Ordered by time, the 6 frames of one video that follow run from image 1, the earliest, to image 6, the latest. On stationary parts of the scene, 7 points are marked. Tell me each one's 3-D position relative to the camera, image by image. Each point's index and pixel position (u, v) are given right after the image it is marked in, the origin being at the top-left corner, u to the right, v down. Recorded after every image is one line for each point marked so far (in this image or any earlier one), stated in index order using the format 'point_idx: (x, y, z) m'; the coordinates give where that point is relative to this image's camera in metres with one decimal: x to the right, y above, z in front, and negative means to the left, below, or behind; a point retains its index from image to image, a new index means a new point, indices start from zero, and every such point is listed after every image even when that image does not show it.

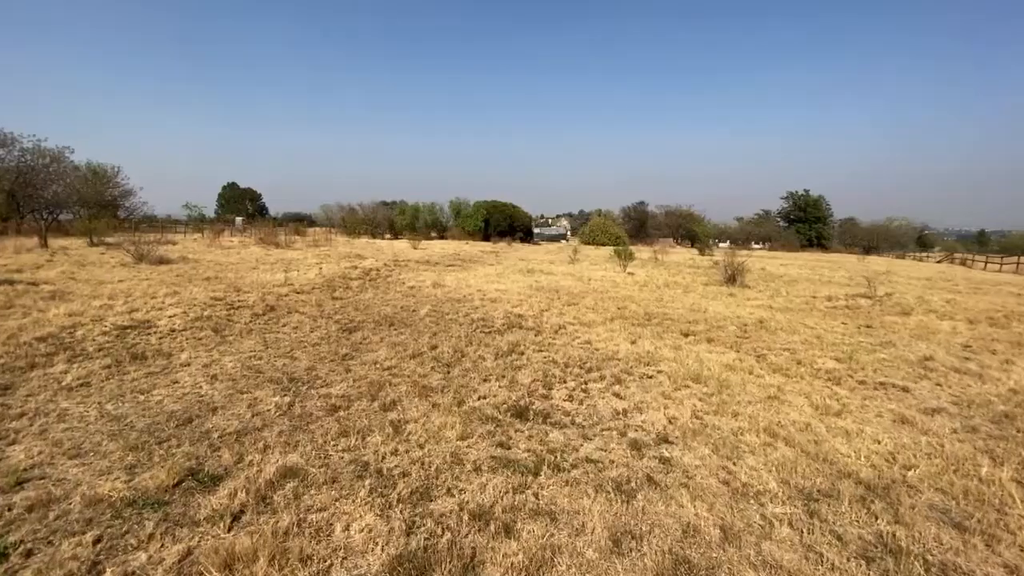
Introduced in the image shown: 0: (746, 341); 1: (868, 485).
0: (+4.5, -1.0, +8.5) m
1: (+3.1, -1.7, +3.9) m
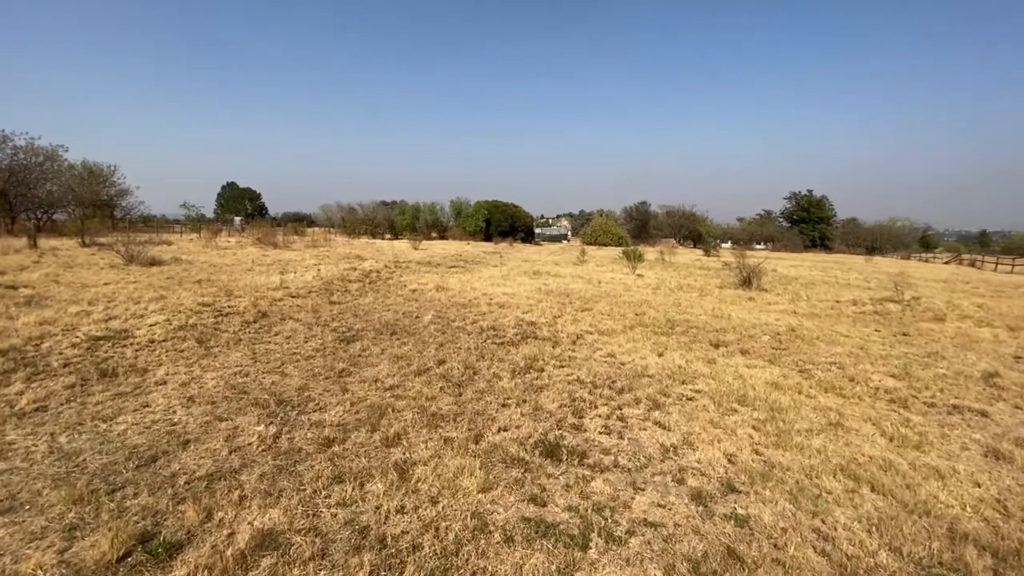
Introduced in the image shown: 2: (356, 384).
0: (+4.8, -1.1, +7.7) m
1: (+3.4, -1.8, +3.1) m
2: (-2.1, -1.3, +5.8) m
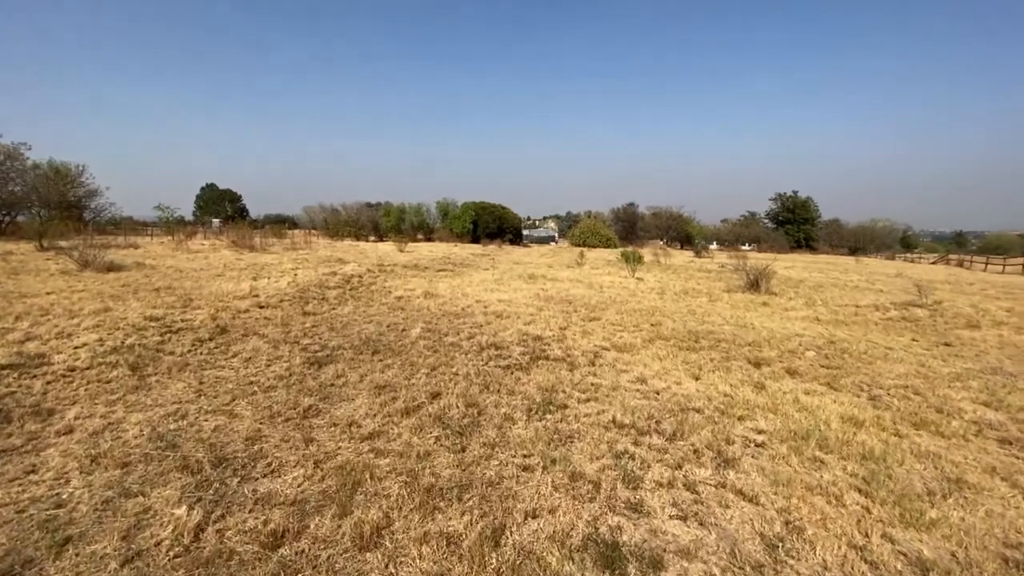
0: (+4.9, -1.3, +6.5) m
1: (+3.6, -2.0, +1.9) m
2: (-1.9, -1.4, +4.5) m
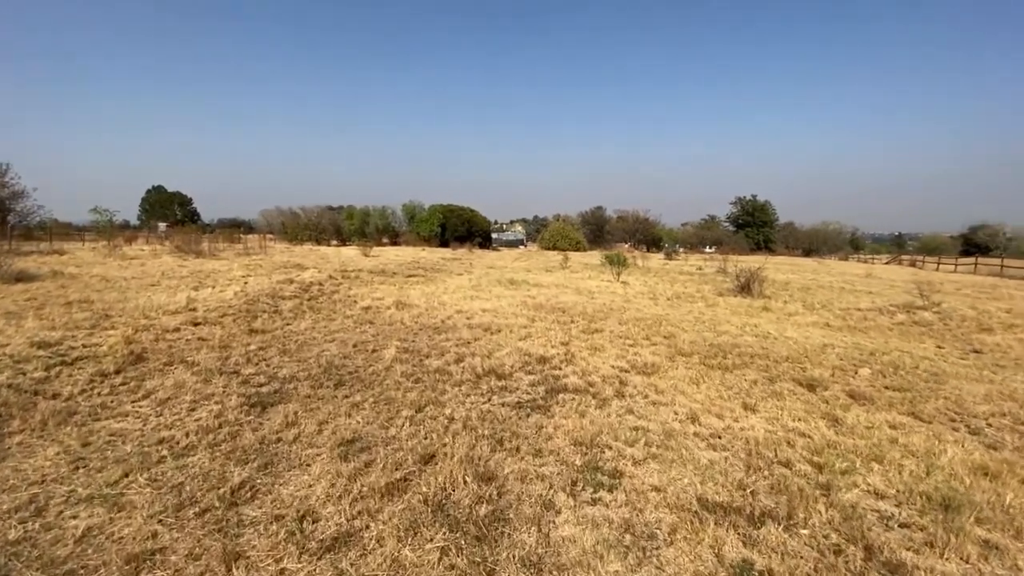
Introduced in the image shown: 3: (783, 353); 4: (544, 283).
0: (+5.0, -1.3, +5.4) m
1: (+4.1, -2.0, +0.7) m
2: (-1.6, -1.6, +2.9) m
3: (+4.6, -1.1, +7.5) m
4: (+1.2, +0.2, +16.2) m
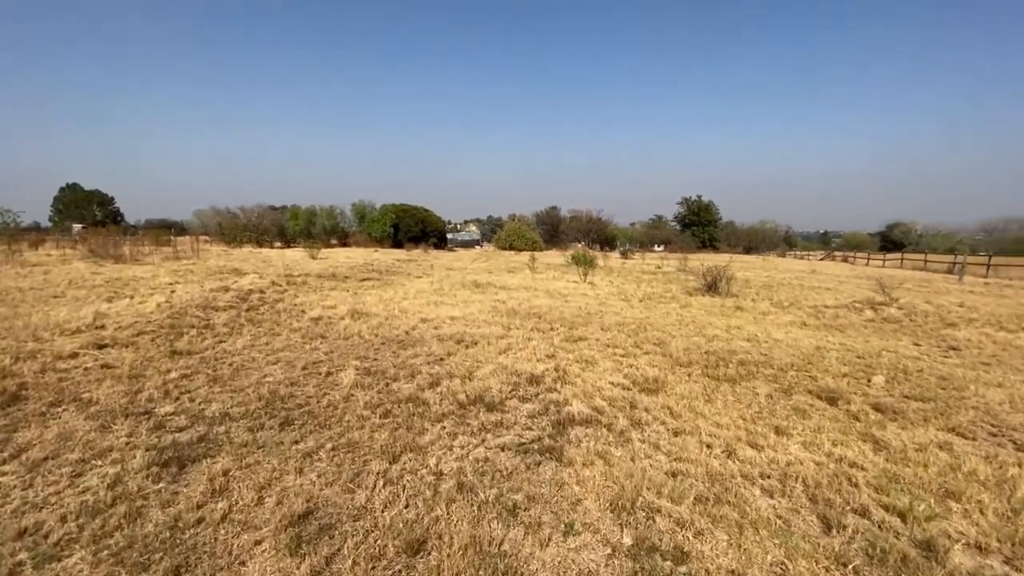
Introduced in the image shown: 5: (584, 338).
0: (+4.9, -1.4, +5.0) m
1: (+4.5, -2.0, +0.2) m
2: (-1.4, -1.7, +1.8) m
3: (+4.2, -1.1, +7.0) m
4: (0.0, +0.1, +15.3) m
5: (+1.3, -0.9, +8.2) m
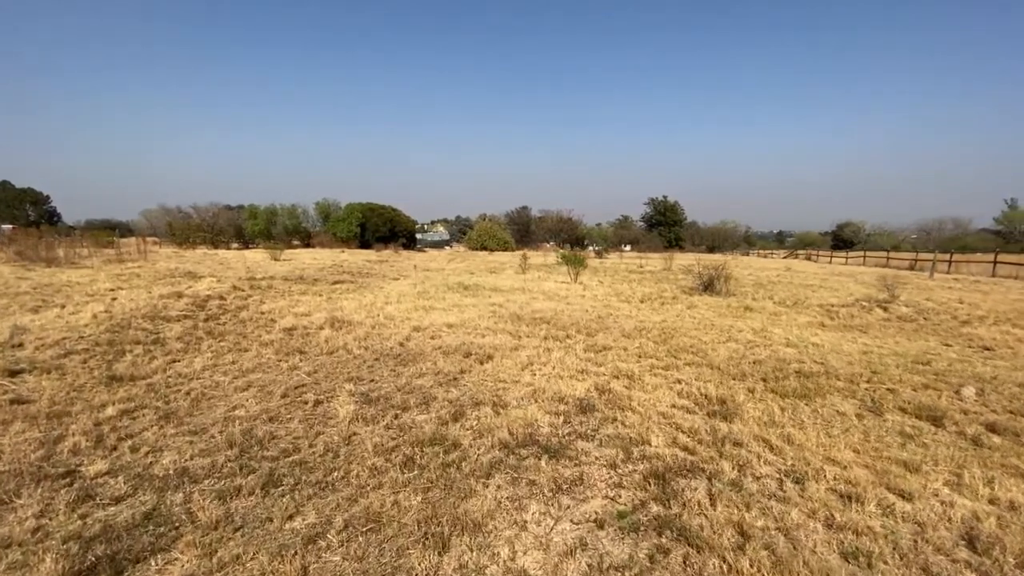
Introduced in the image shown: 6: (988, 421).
0: (+5.4, -1.3, +4.3) m
1: (+5.3, -2.0, -0.5) m
2: (-0.7, -1.8, +0.6) m
3: (+4.6, -1.1, +6.2) m
4: (-0.3, 0.0, +14.2) m
5: (+1.6, -0.9, +7.2) m
6: (+4.7, -1.3, +4.5) m
